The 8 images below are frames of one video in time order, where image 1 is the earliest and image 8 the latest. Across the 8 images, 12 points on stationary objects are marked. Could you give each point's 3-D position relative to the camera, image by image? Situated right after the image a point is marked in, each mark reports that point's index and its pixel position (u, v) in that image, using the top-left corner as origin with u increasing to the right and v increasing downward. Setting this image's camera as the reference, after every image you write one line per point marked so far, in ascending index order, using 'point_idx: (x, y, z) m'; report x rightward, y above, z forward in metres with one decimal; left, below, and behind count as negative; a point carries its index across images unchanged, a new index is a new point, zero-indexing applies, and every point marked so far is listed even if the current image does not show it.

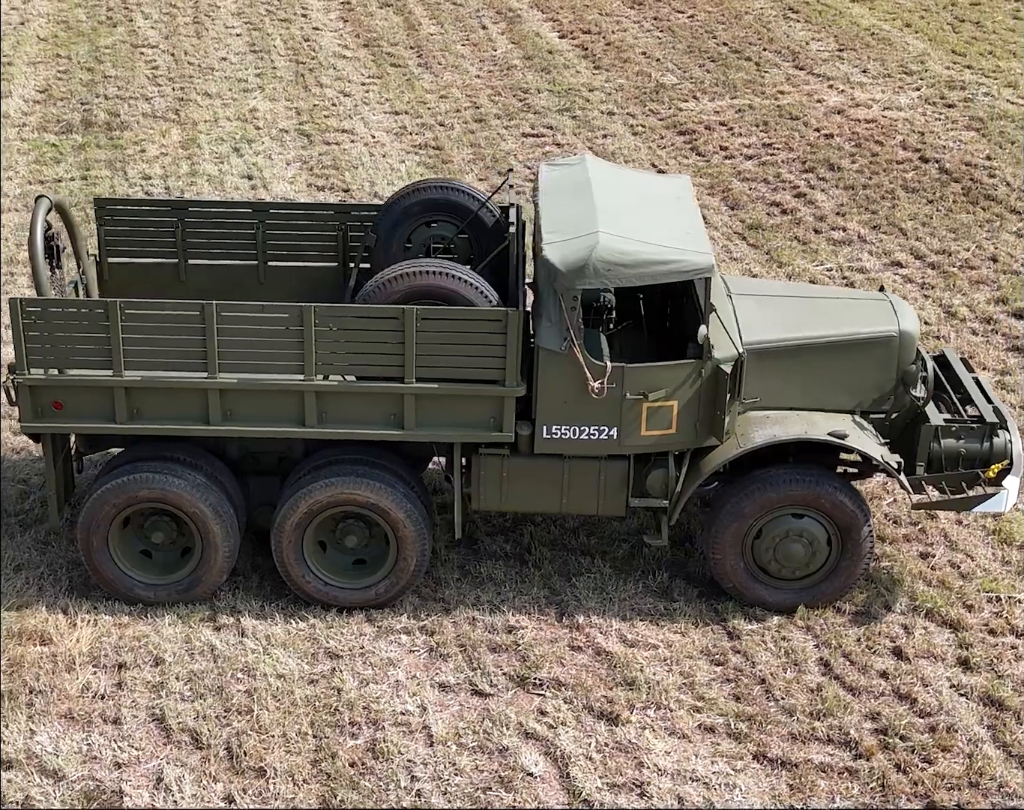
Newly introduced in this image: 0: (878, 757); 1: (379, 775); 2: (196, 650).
0: (+1.5, -1.5, +6.7) m
1: (-0.5, -1.5, +6.6) m
2: (-1.4, -1.1, +7.4) m
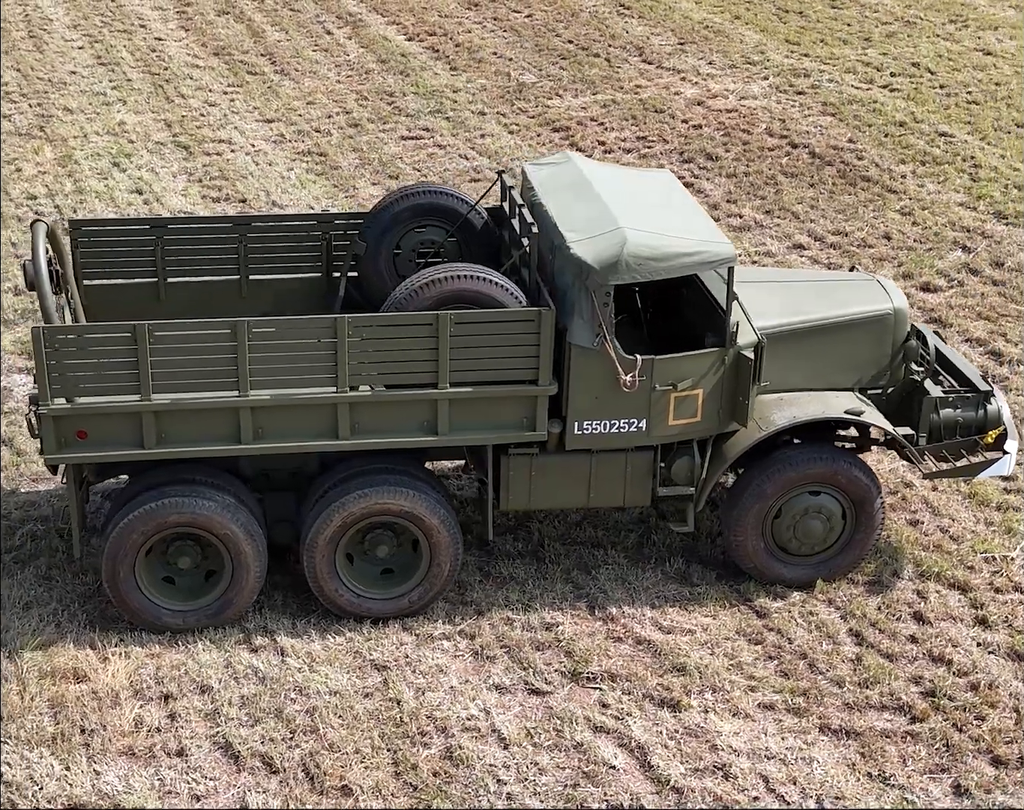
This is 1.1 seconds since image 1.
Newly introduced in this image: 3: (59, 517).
0: (+1.8, -1.3, +7.0) m
1: (-0.2, -1.5, +6.6) m
2: (-1.2, -1.2, +7.2) m
3: (-2.3, -0.6, +8.4) m
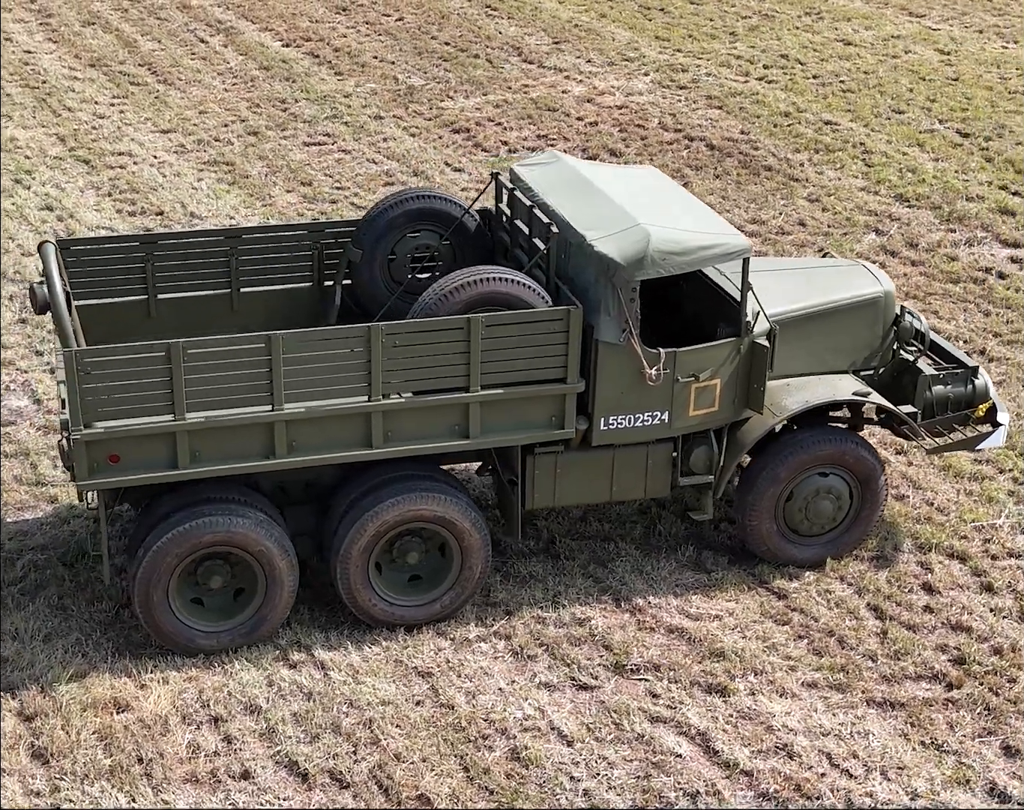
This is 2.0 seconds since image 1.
0: (+2.1, -1.2, +7.3) m
1: (+0.1, -1.5, +6.6) m
2: (-1.0, -1.2, +7.1) m
3: (-2.3, -0.7, +8.1) m
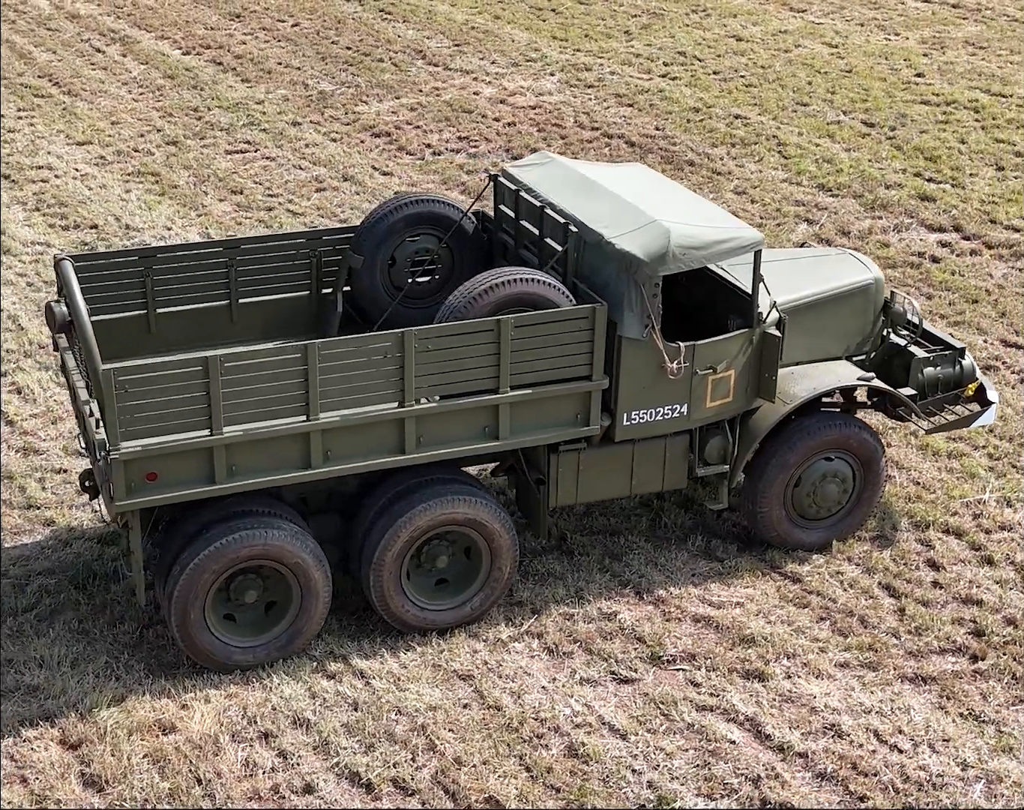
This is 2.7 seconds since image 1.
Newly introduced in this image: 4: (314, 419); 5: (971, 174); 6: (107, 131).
0: (+2.2, -1.1, +7.5) m
1: (+0.4, -1.5, +6.7) m
2: (-0.8, -1.3, +7.1) m
3: (-2.2, -0.8, +7.9) m
4: (-0.8, -0.1, +6.9) m
5: (+4.1, +2.0, +14.4) m
6: (-3.6, +2.4, +14.5) m
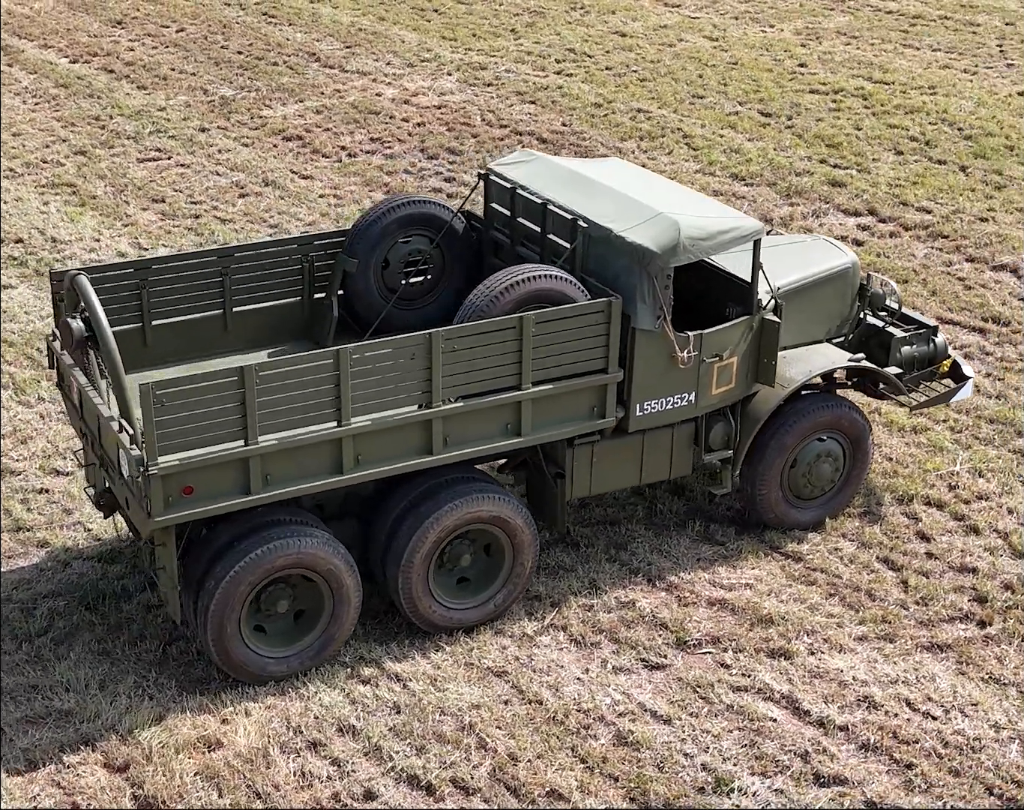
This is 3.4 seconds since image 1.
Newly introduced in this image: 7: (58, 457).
0: (+2.3, -1.0, +7.8) m
1: (+0.6, -1.5, +6.7) m
2: (-0.6, -1.3, +7.0) m
3: (-2.1, -0.9, +7.8) m
4: (-0.7, -0.1, +6.9) m
5: (+3.3, +2.2, +14.9) m
6: (-4.3, +2.2, +14.1) m
7: (-2.5, -0.3, +9.0) m
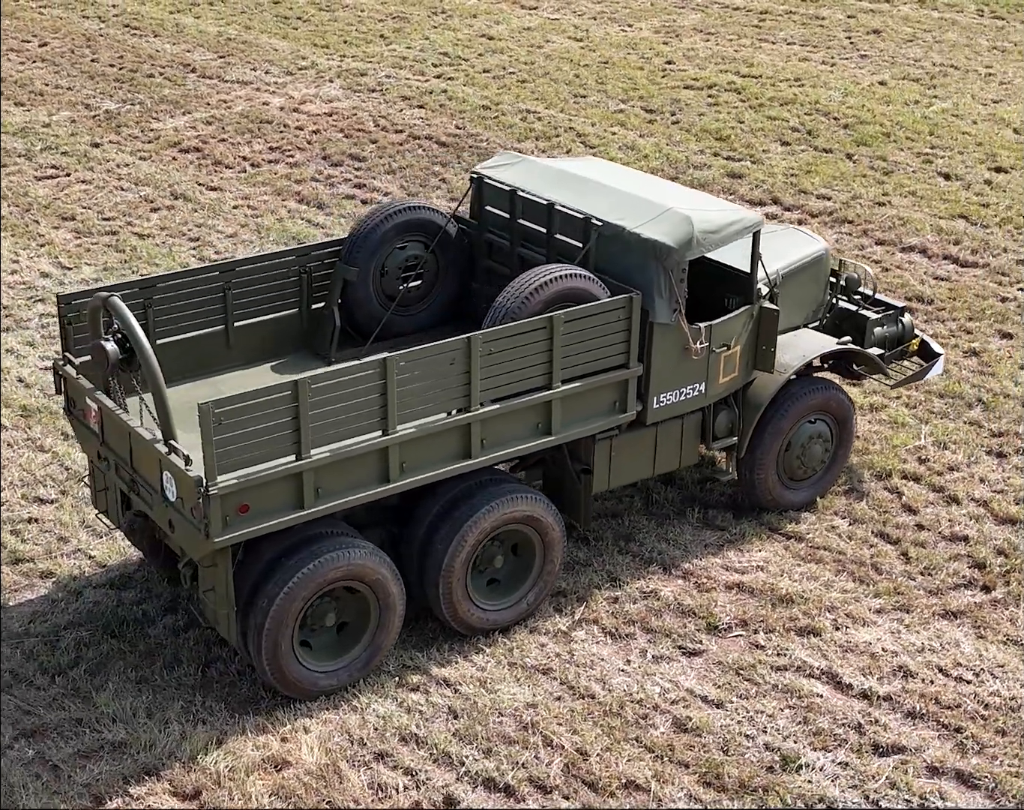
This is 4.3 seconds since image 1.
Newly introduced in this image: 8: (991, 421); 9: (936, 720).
0: (+2.4, -0.9, +8.1) m
1: (+0.9, -1.4, +6.9) m
2: (-0.3, -1.3, +7.0) m
3: (-2.0, -1.0, +7.6) m
4: (-0.5, -0.1, +6.8) m
5: (+2.3, +2.4, +15.3) m
6: (-5.1, +2.0, +13.6) m
7: (-2.5, -0.4, +8.7) m
8: (+2.9, -0.1, +10.0) m
9: (+1.8, -1.4, +7.1) m
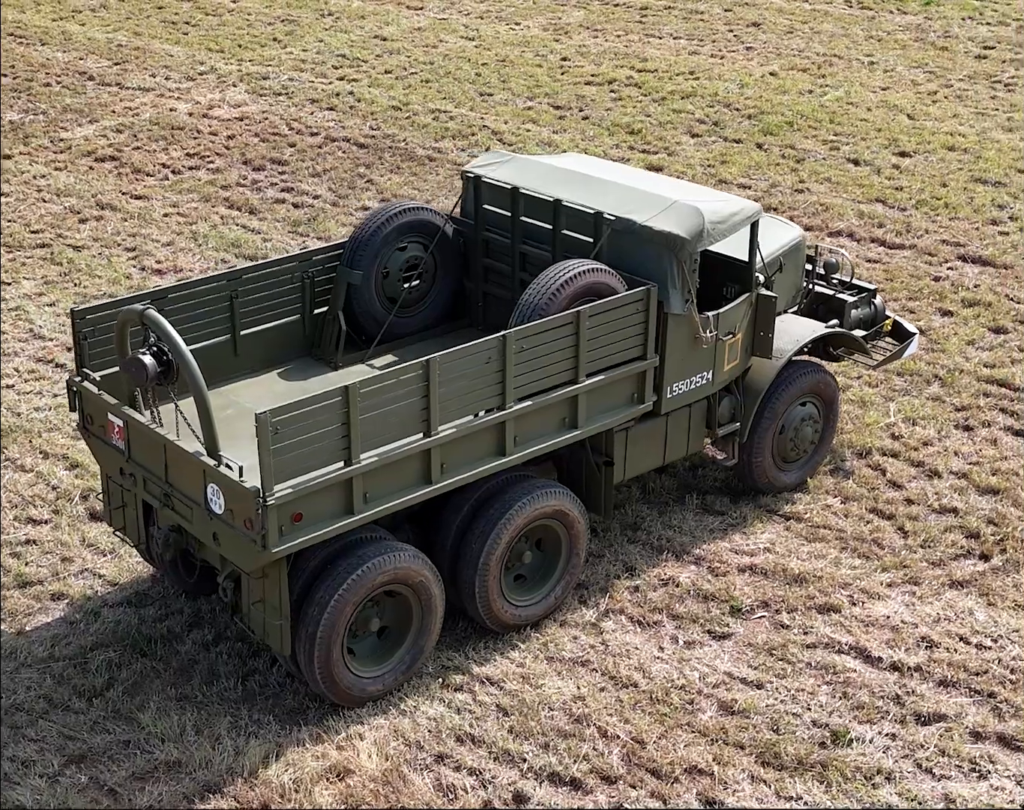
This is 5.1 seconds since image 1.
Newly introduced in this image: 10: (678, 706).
0: (+2.5, -0.8, +8.4) m
1: (+1.1, -1.4, +7.0) m
2: (-0.1, -1.3, +7.0) m
3: (-1.8, -1.1, +7.4) m
4: (-0.3, -0.1, +6.8) m
5: (+1.6, +2.5, +15.5) m
6: (-5.7, +1.7, +13.0) m
7: (-2.5, -0.5, +8.5) m
8: (+2.8, +0.1, +10.3) m
9: (+2.0, -1.3, +7.3) m
10: (+0.7, -1.3, +7.1) m
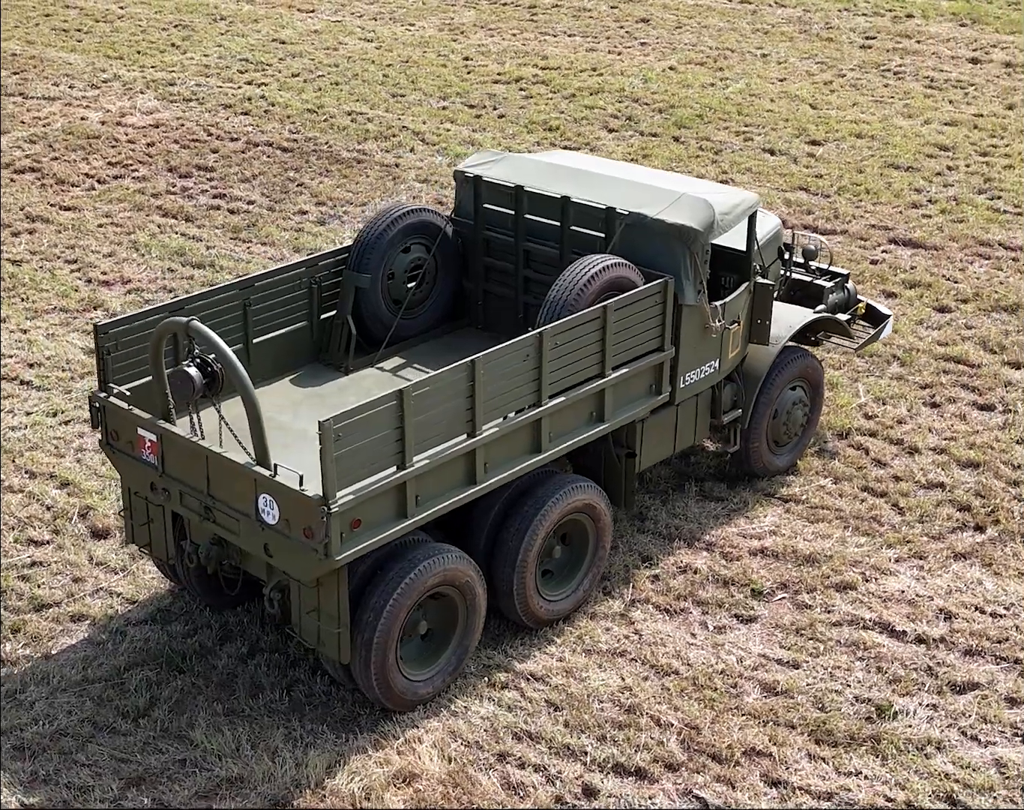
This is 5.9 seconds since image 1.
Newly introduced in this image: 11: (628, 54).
0: (+2.5, -0.6, +8.6) m
1: (+1.3, -1.3, +7.1) m
2: (+0.1, -1.3, +7.0) m
3: (-1.6, -1.1, +7.2) m
4: (-0.1, -0.1, +6.8) m
5: (+0.8, +2.6, +15.6) m
6: (-6.1, +1.5, +12.5) m
7: (-2.5, -0.6, +8.3) m
8: (+2.6, +0.2, +10.6) m
9: (+2.2, -1.1, +7.5) m
10: (+0.9, -1.3, +7.2) m
11: (+1.4, +4.2, +19.4) m
